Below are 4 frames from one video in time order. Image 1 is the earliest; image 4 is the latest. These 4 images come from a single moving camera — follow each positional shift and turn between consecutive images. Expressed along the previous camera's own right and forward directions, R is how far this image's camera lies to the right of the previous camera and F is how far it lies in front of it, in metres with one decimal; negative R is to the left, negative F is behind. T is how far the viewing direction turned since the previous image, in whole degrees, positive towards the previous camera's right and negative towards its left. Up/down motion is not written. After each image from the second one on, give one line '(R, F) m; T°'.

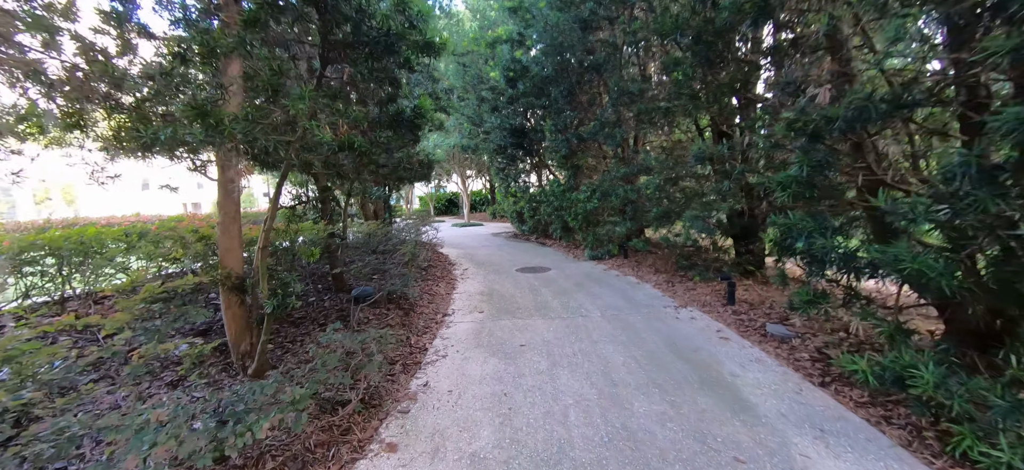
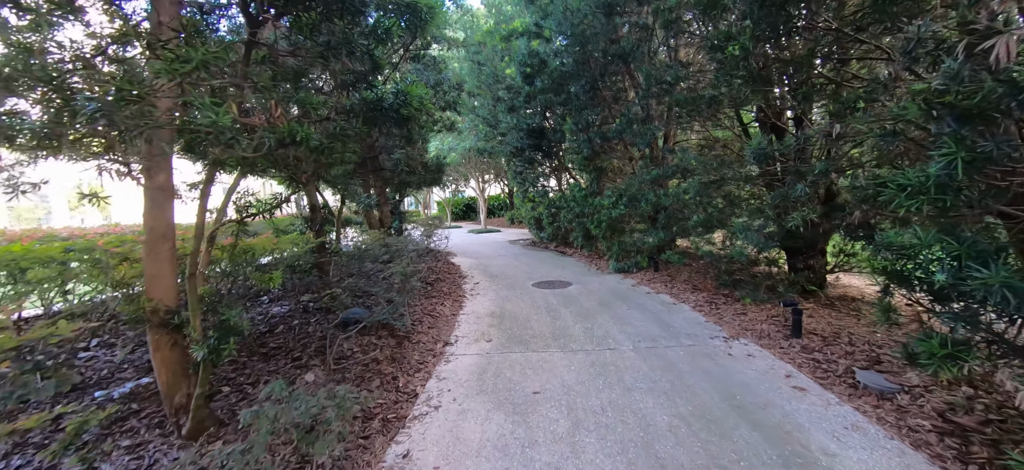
(+0.1, +0.8) m; -3°
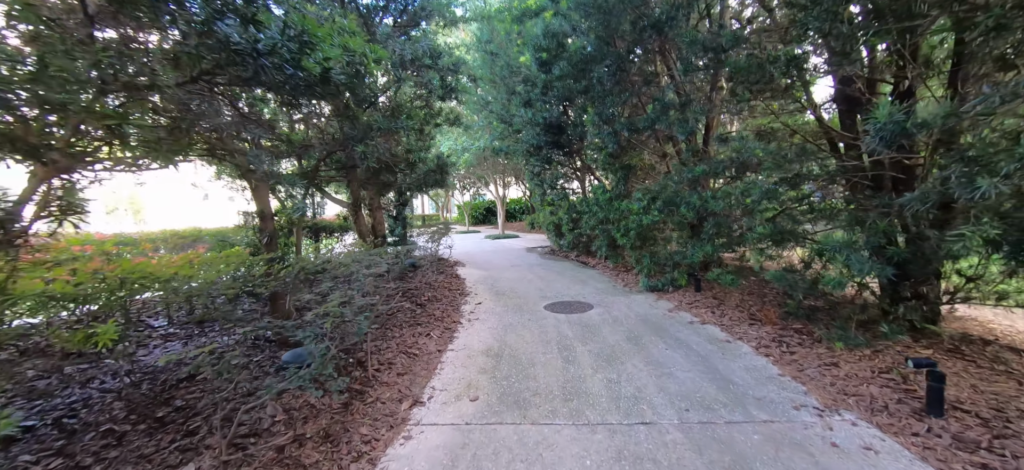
(+0.2, +1.1) m; -4°
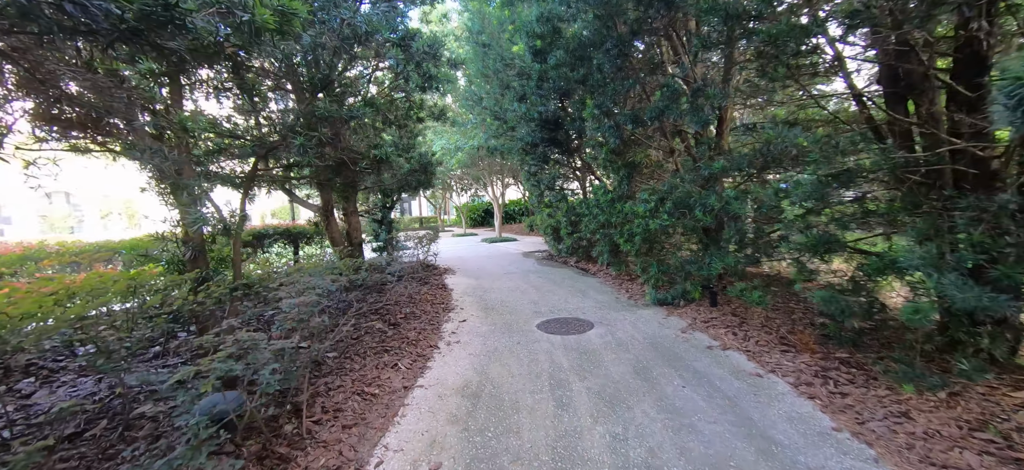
(+0.2, +0.7) m; 0°
